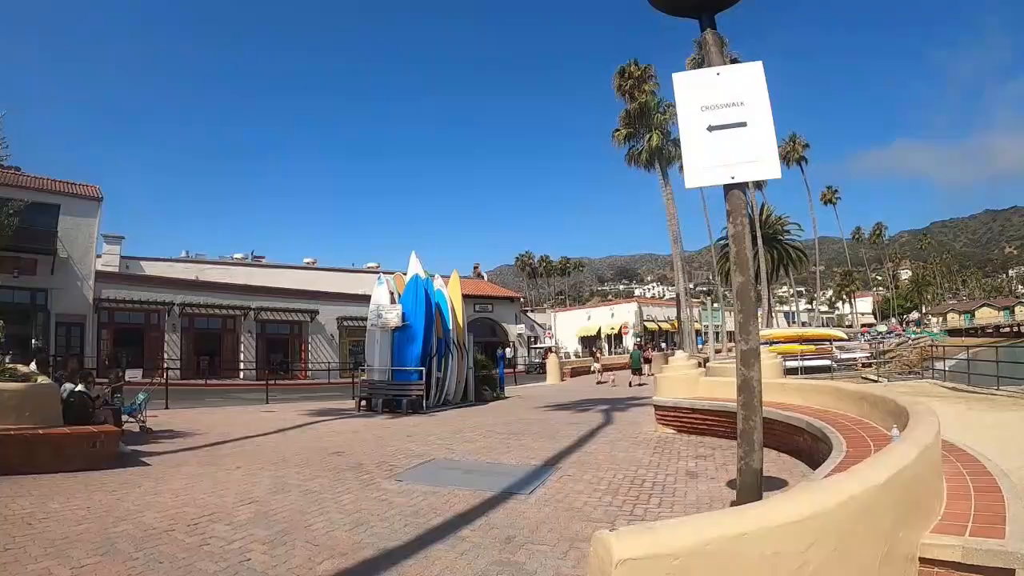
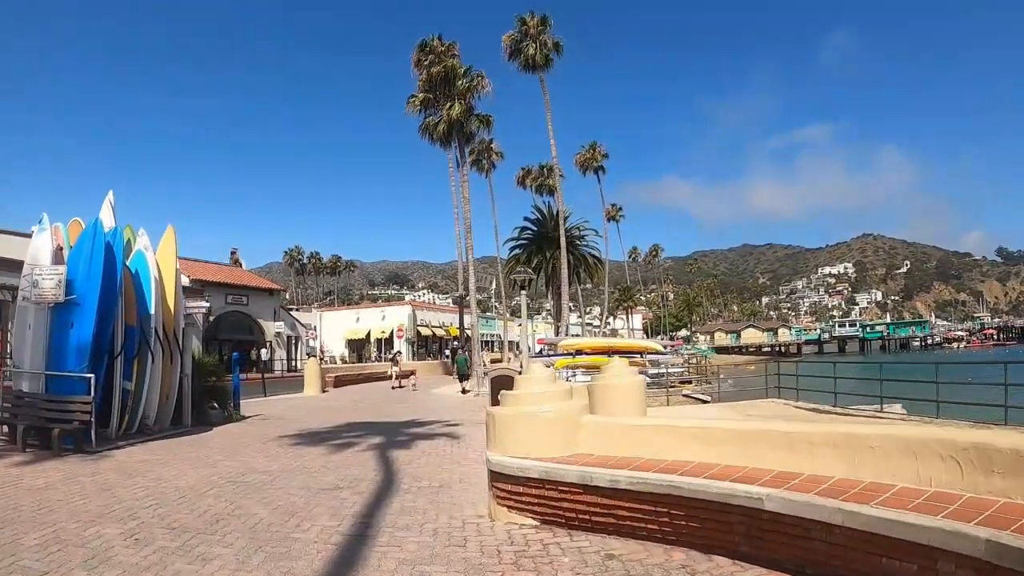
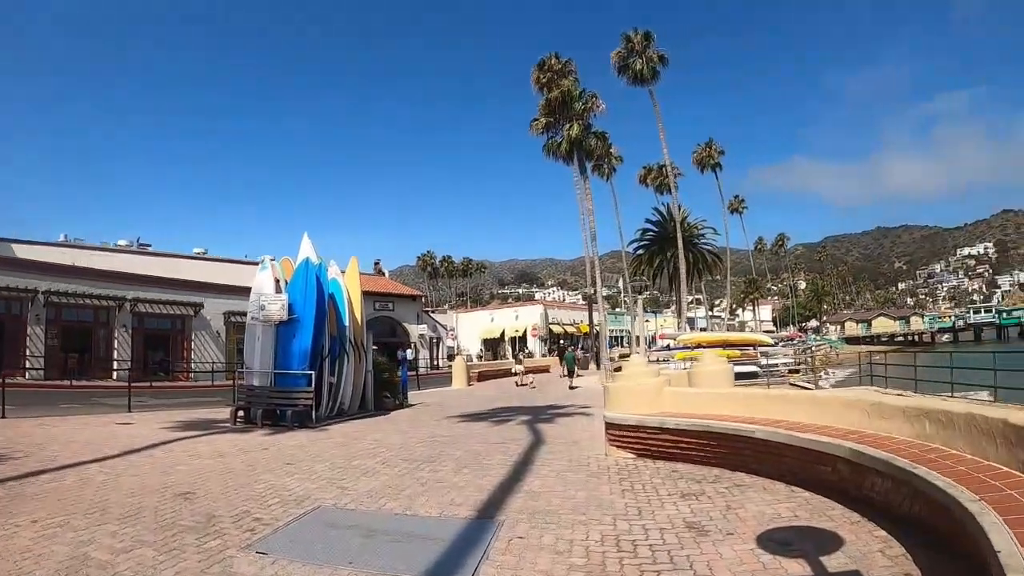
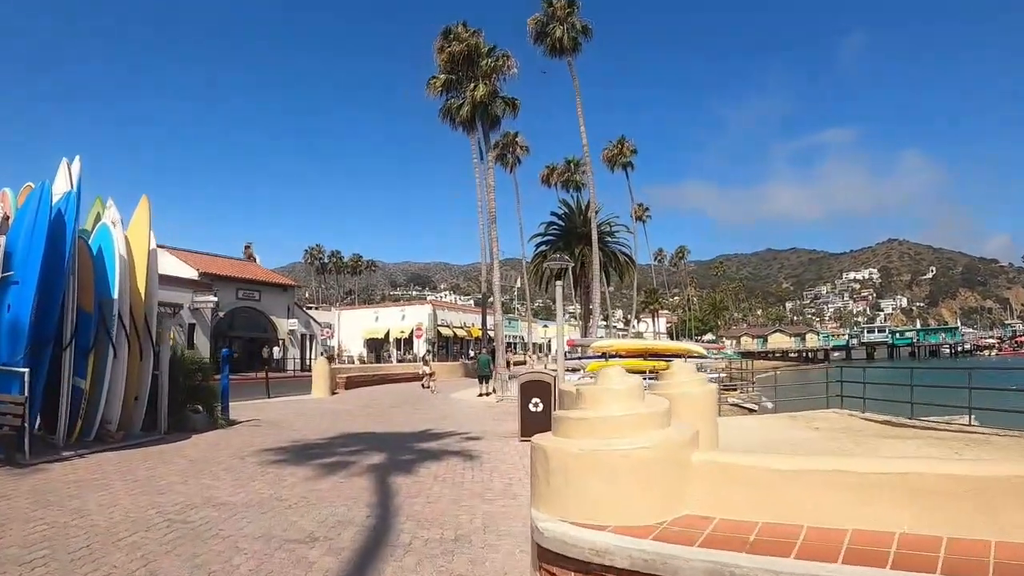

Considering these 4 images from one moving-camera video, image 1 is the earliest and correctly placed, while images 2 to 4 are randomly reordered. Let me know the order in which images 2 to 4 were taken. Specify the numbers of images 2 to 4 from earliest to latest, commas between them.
3, 2, 4
